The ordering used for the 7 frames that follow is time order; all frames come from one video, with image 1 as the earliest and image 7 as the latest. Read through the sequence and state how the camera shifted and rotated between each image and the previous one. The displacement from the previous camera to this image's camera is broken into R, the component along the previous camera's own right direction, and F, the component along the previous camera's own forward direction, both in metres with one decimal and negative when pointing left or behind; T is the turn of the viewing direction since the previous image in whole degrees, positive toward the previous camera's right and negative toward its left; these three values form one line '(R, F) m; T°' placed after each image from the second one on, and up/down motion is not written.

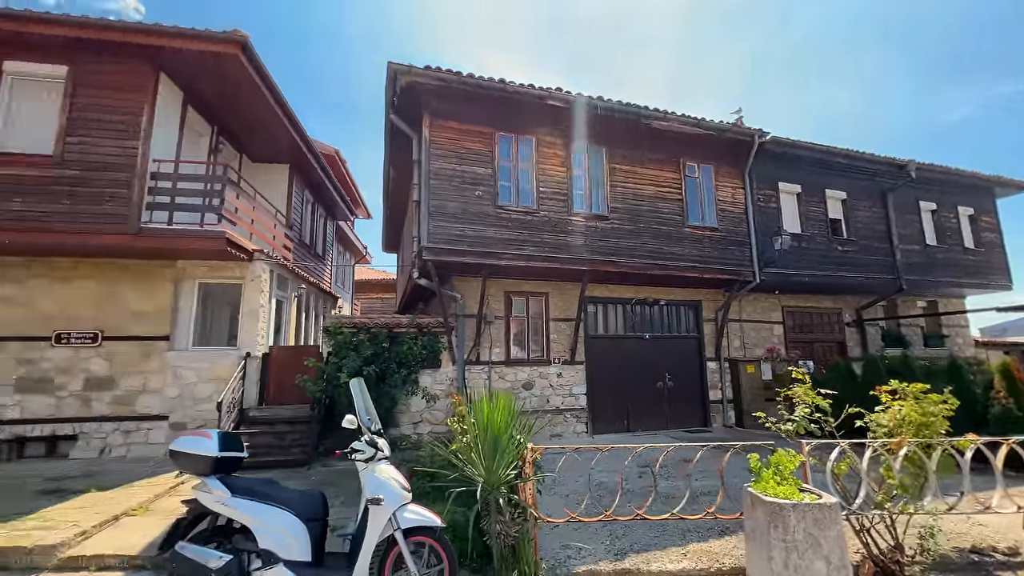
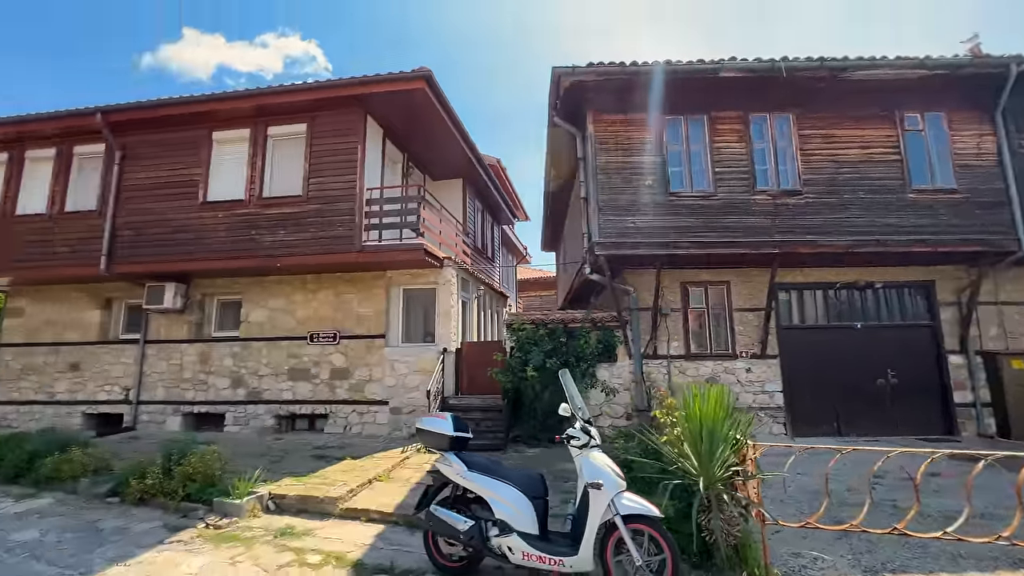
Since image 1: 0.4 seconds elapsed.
(-0.4, -0.2) m; -19°
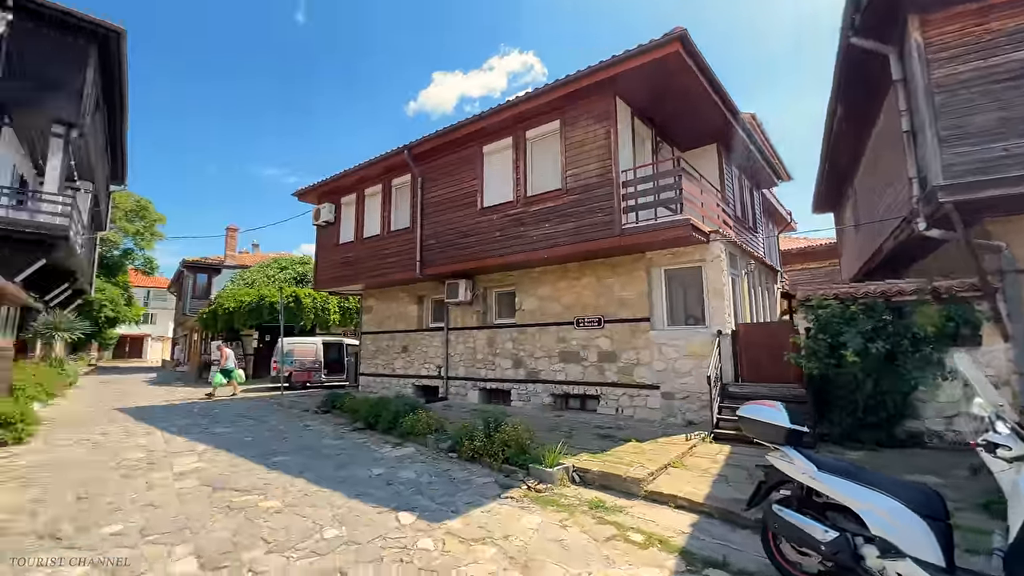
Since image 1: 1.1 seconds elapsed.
(-0.7, 0.0) m; -28°
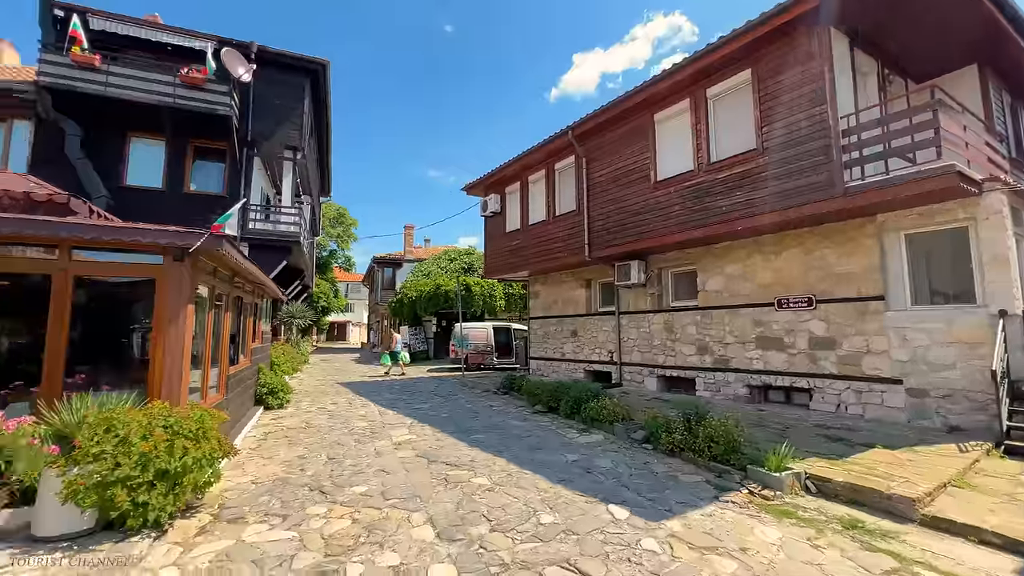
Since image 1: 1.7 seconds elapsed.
(-0.6, +0.2) m; -19°
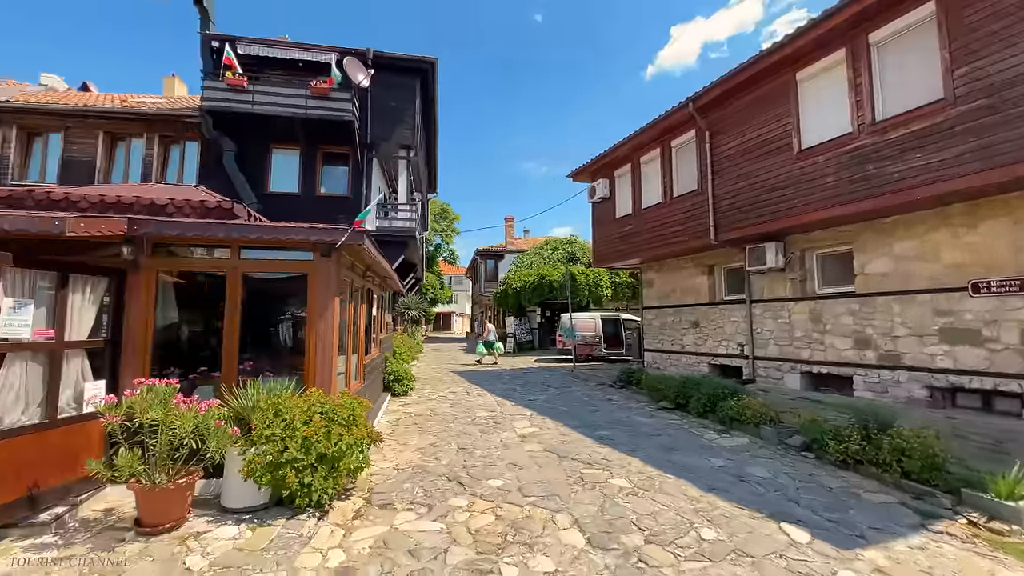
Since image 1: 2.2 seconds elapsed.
(-0.5, +0.3) m; -12°
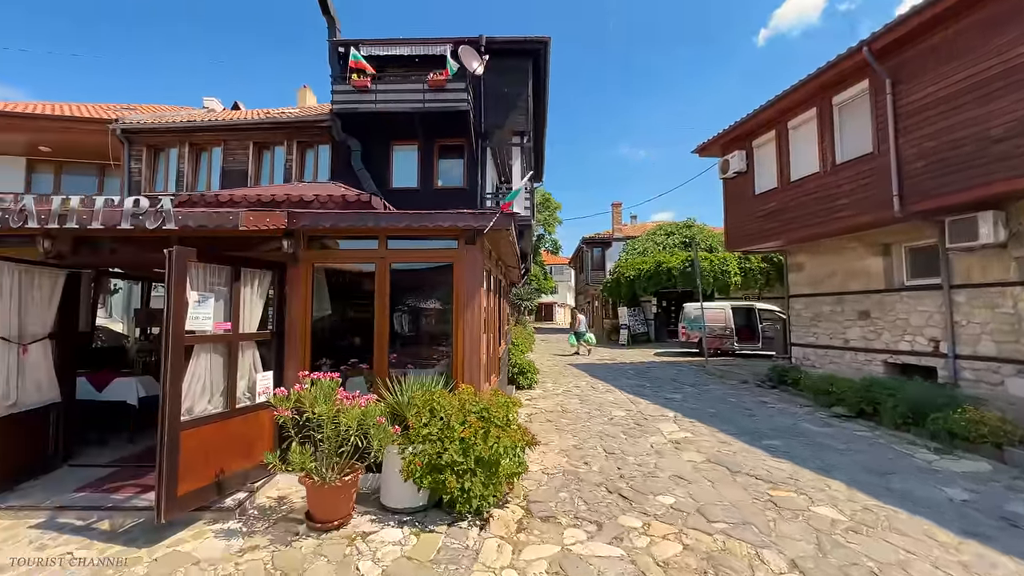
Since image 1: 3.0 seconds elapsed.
(-0.7, +0.5) m; -12°
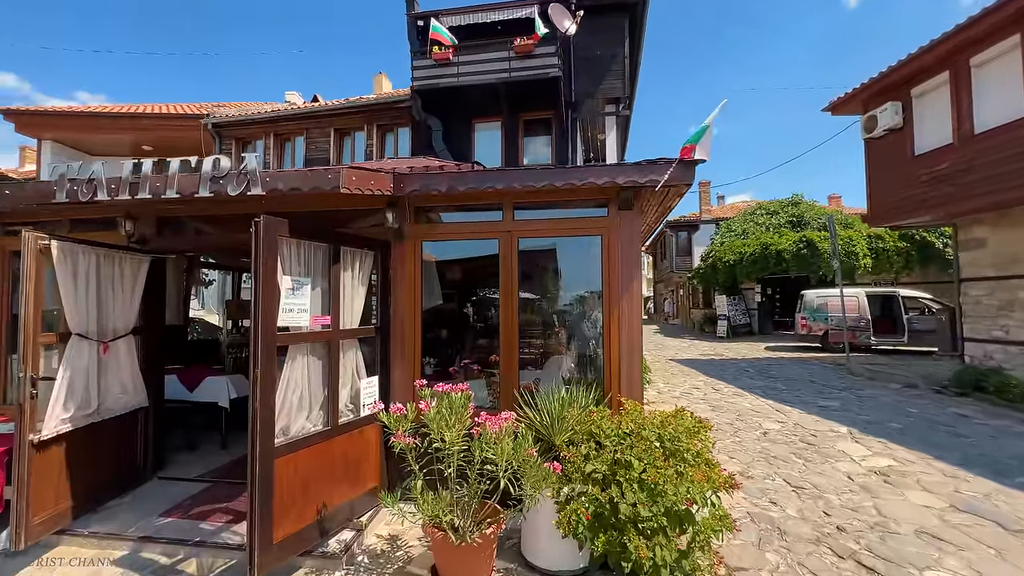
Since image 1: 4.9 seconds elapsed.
(-0.8, +1.1) m; -8°
